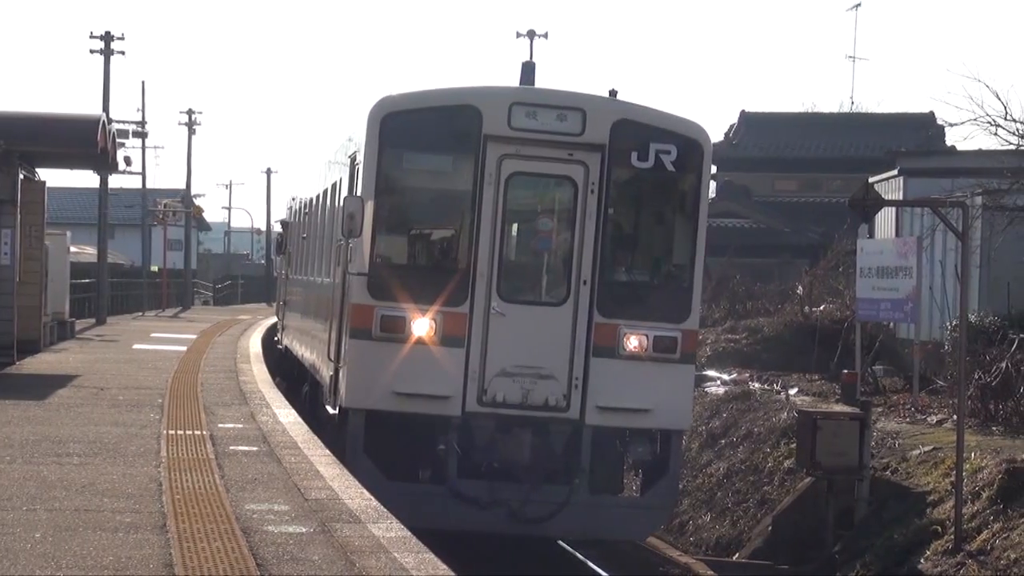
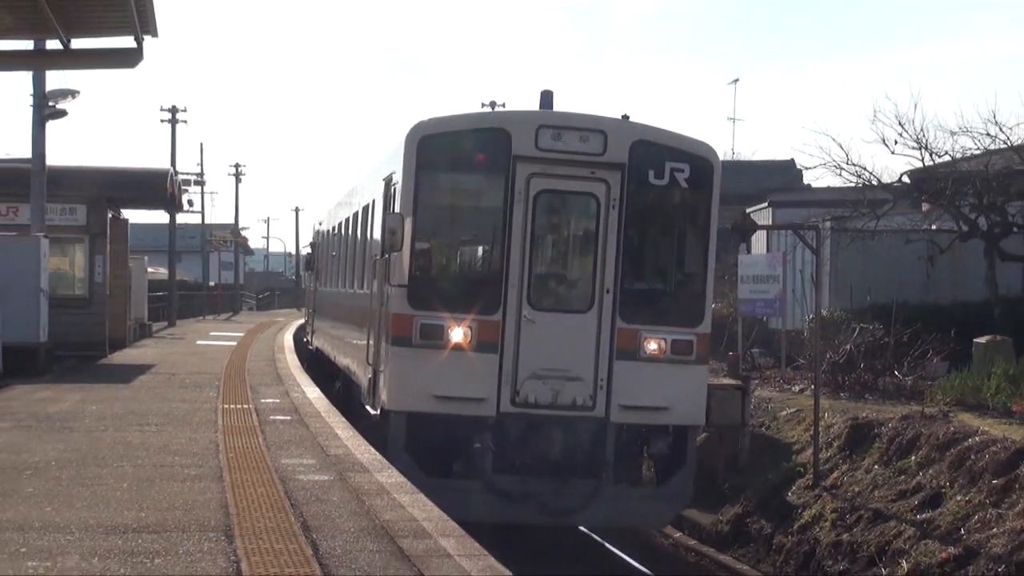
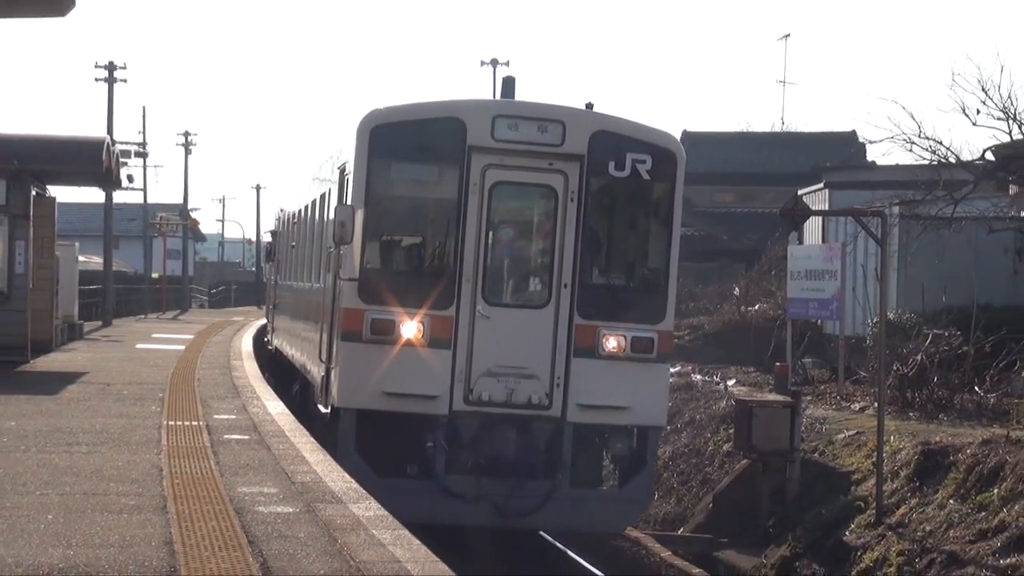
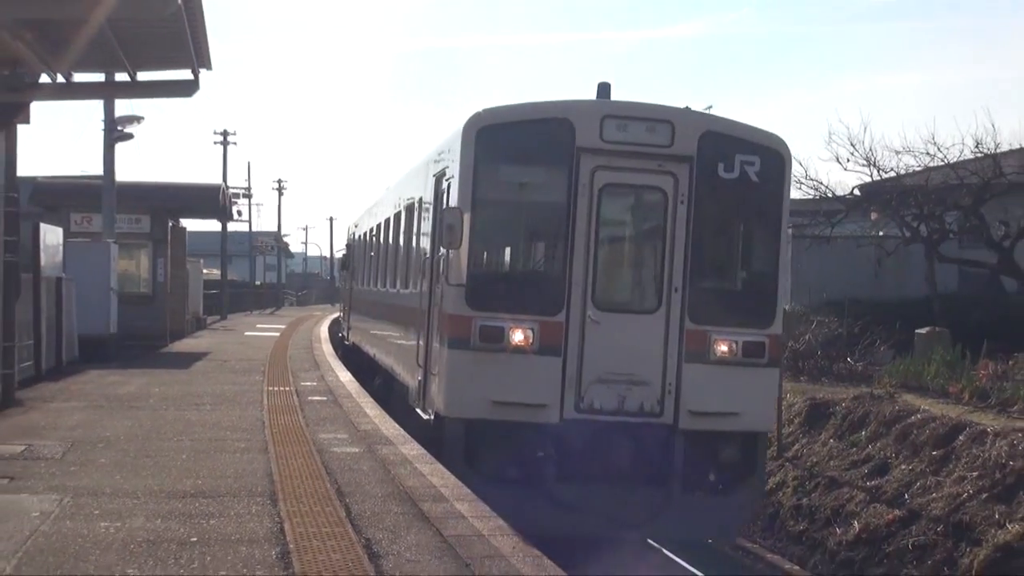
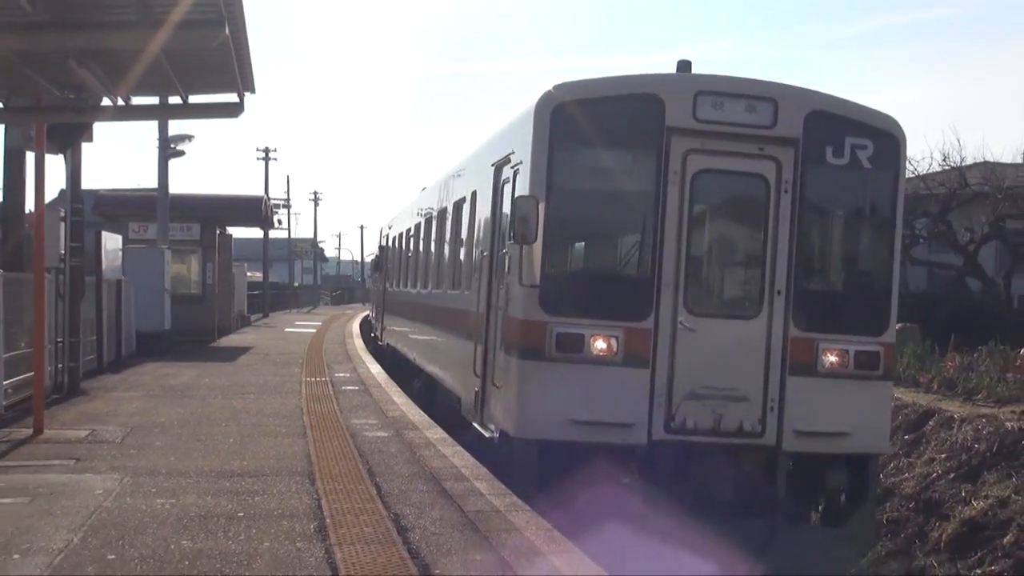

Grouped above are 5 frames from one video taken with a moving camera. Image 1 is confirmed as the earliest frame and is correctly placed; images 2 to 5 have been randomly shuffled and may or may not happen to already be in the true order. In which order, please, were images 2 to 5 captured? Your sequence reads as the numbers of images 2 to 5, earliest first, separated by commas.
3, 2, 4, 5
